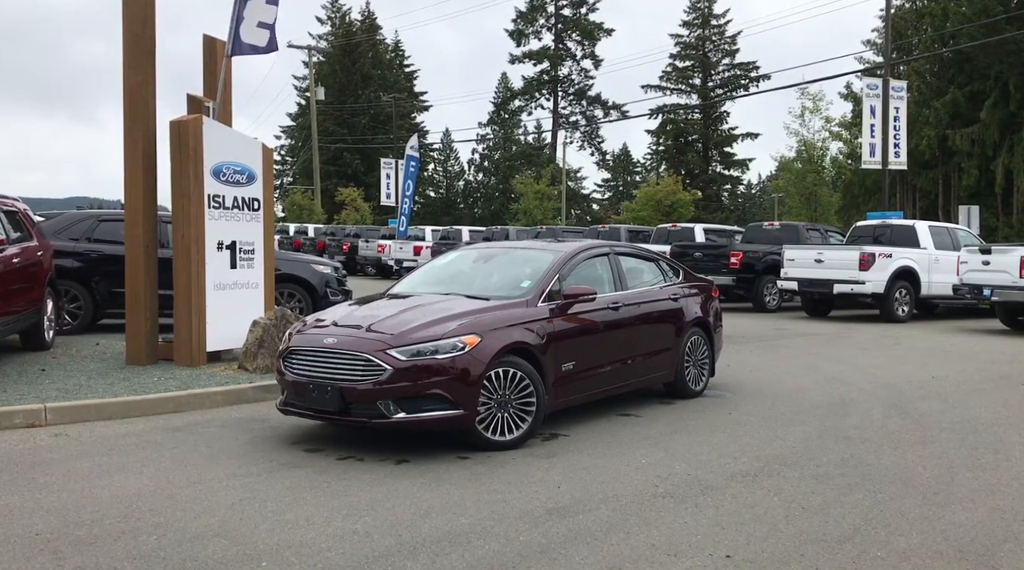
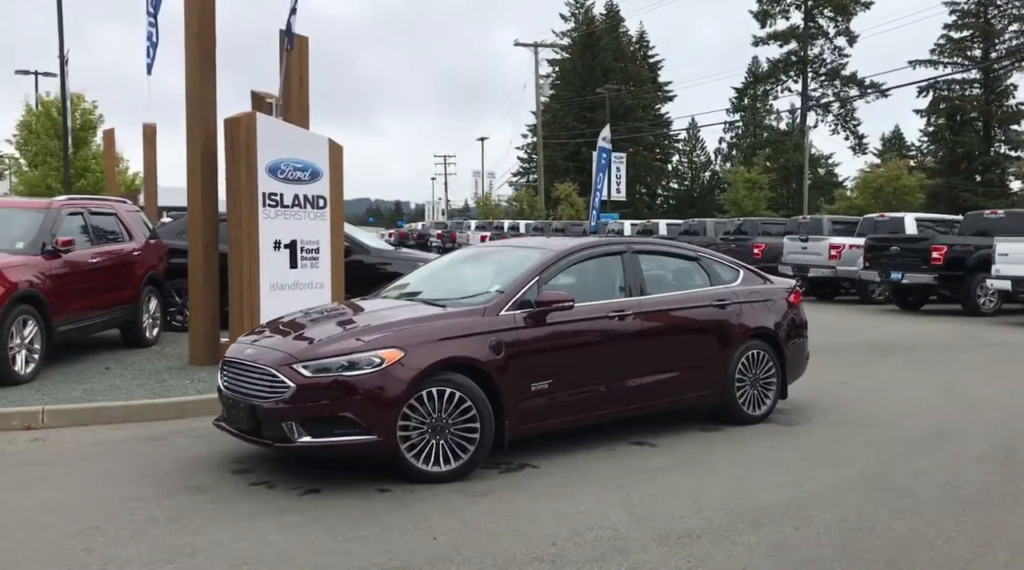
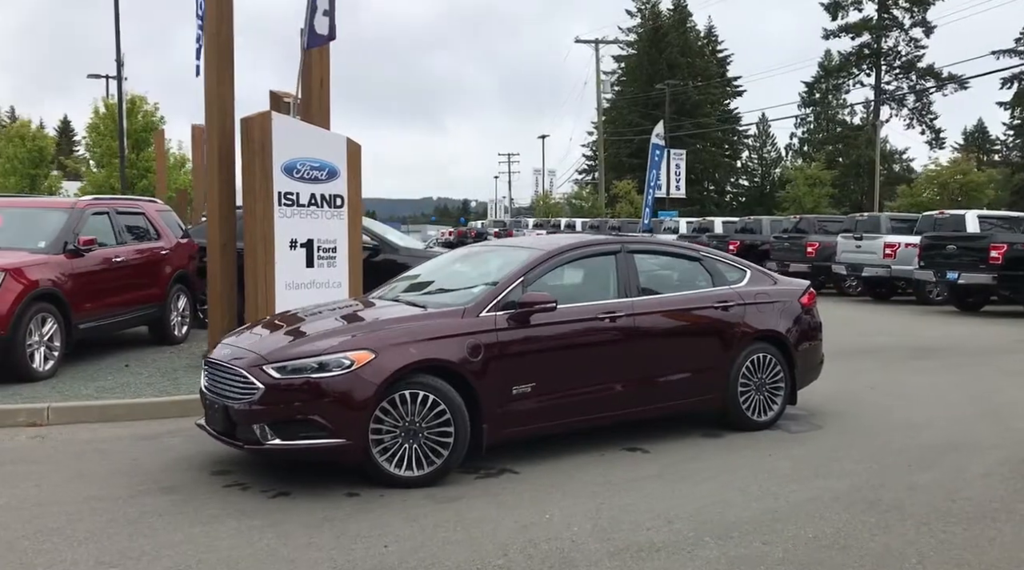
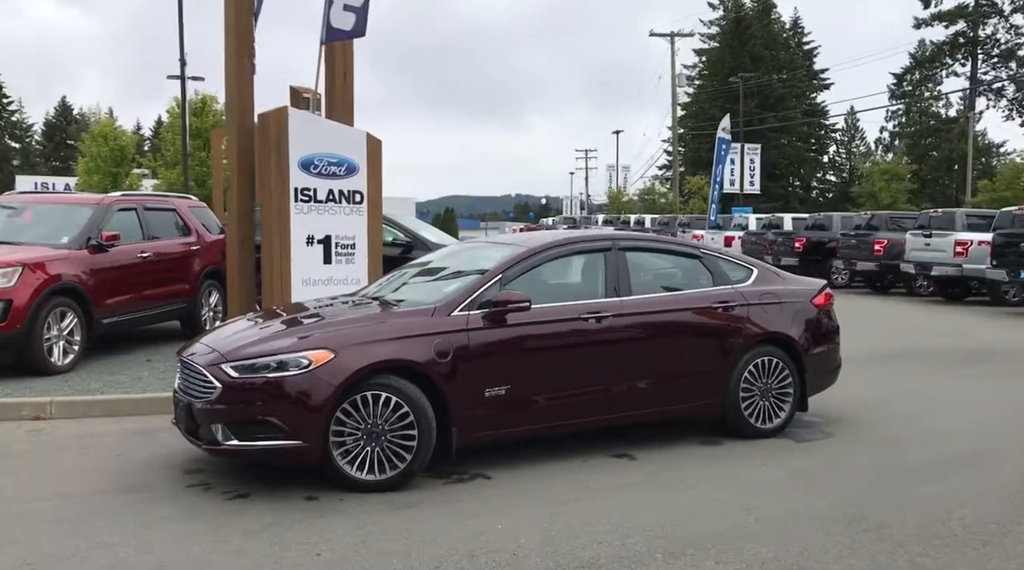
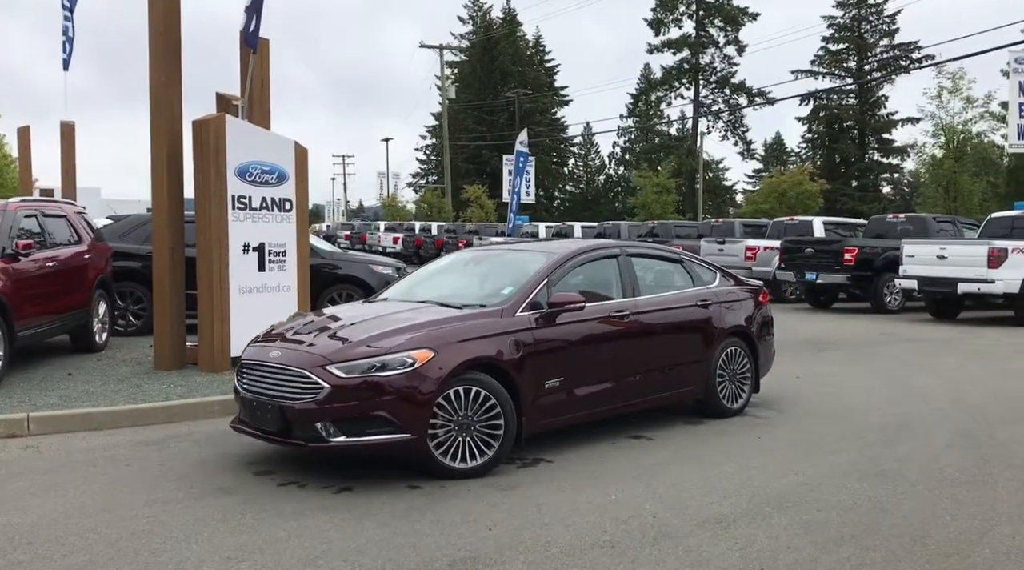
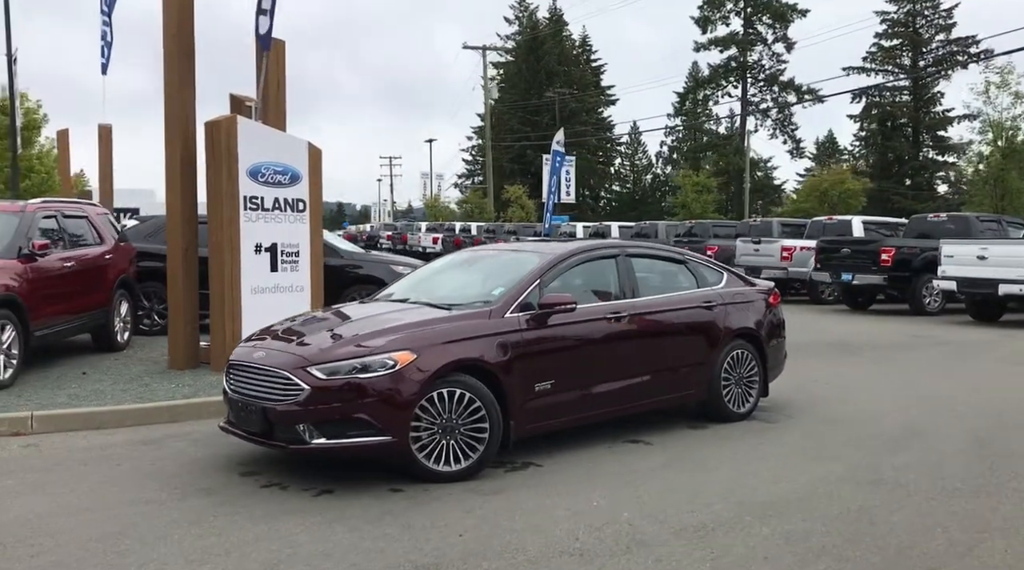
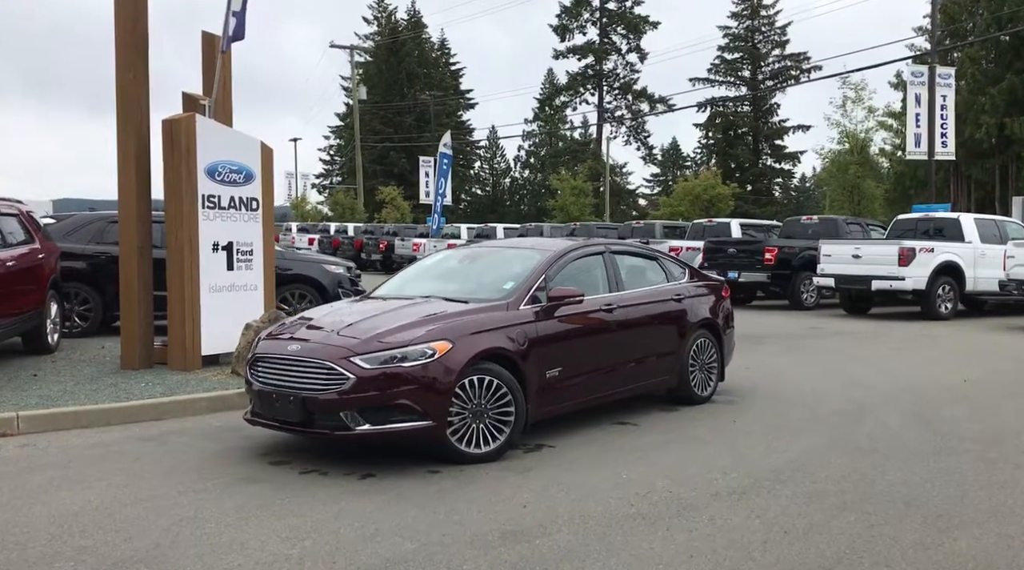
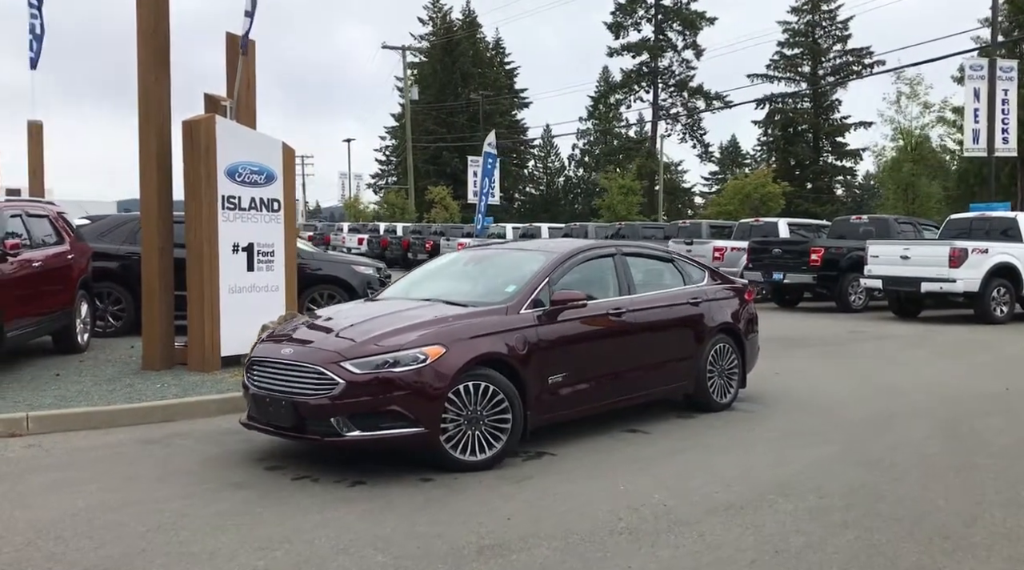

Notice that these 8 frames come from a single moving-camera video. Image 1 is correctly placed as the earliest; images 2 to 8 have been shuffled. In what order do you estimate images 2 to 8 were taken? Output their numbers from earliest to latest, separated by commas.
7, 8, 5, 6, 2, 3, 4
